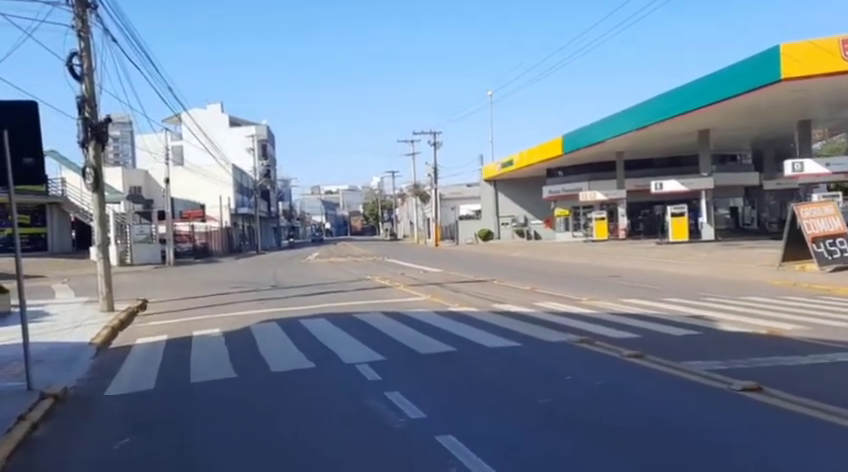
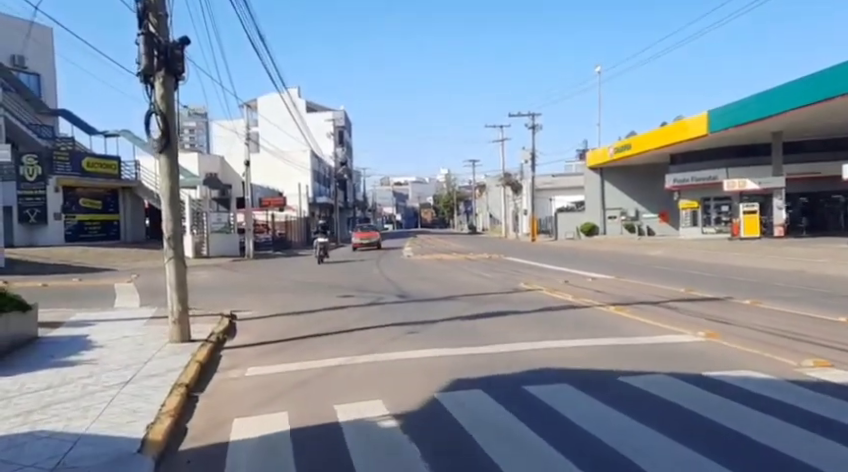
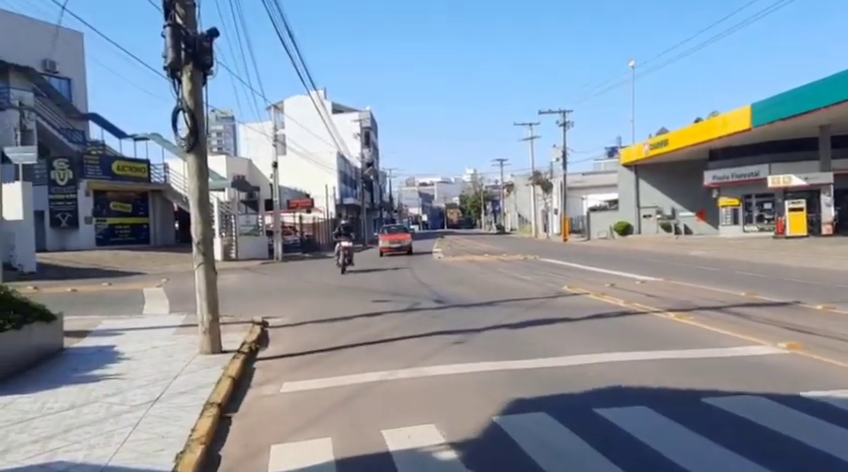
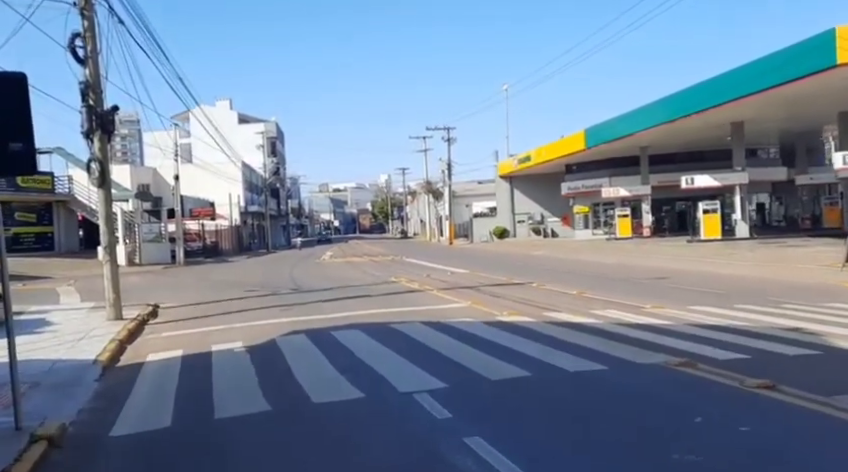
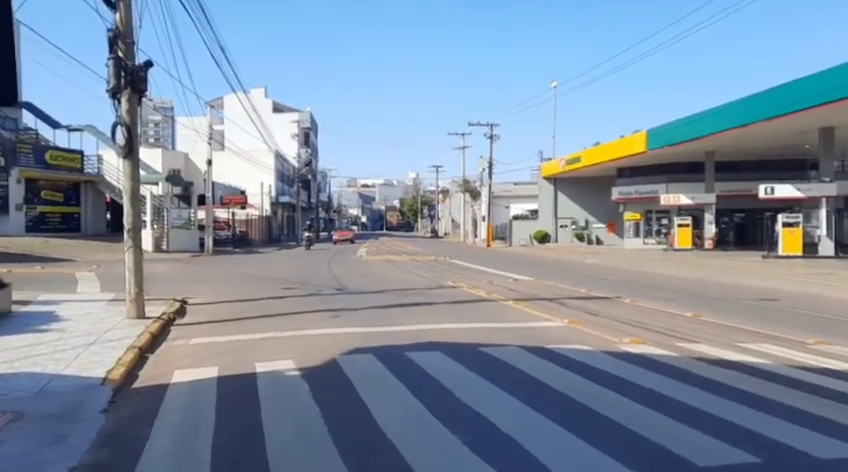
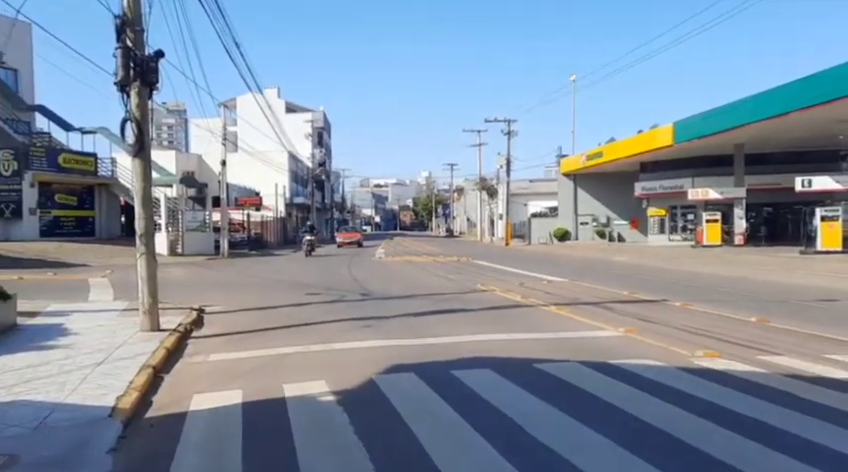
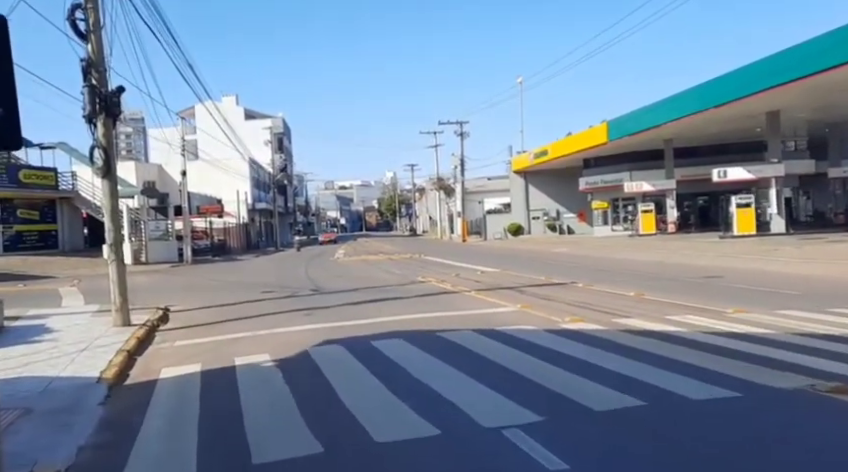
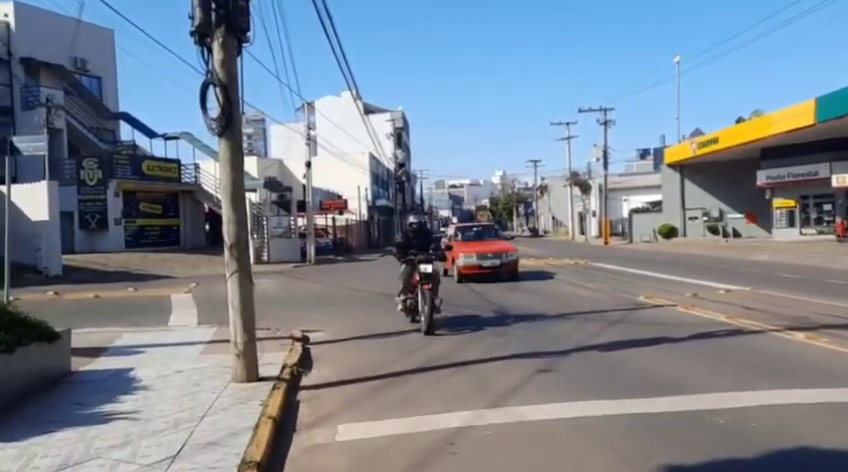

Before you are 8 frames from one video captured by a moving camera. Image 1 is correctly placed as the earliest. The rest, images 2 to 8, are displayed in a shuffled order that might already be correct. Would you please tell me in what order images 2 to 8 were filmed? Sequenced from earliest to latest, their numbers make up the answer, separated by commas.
4, 7, 5, 6, 2, 3, 8
